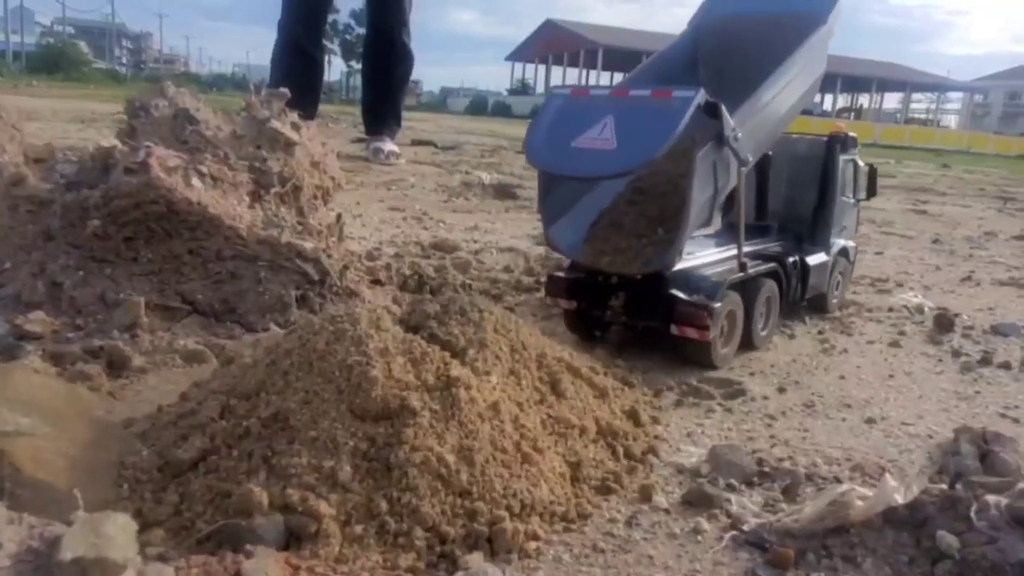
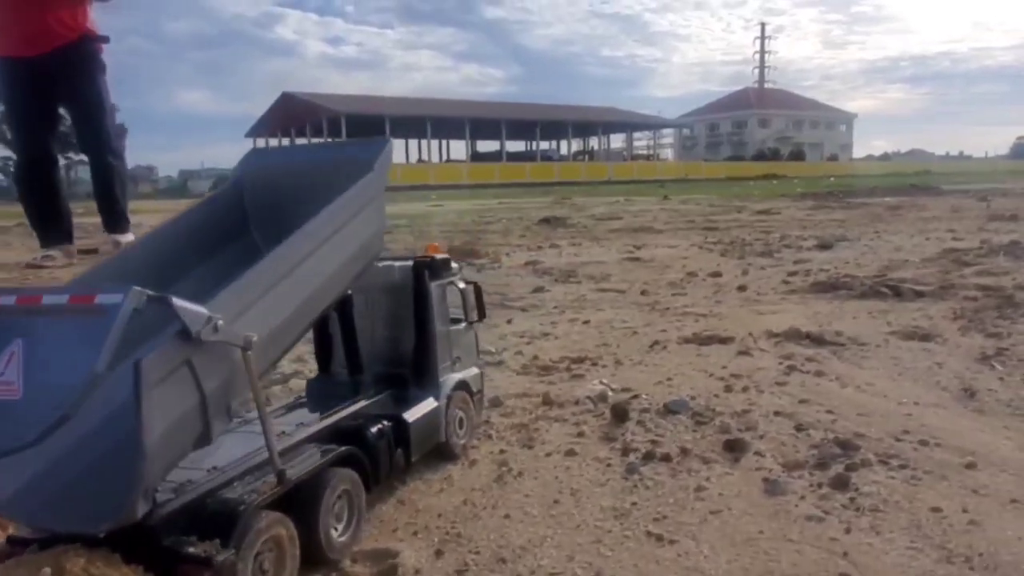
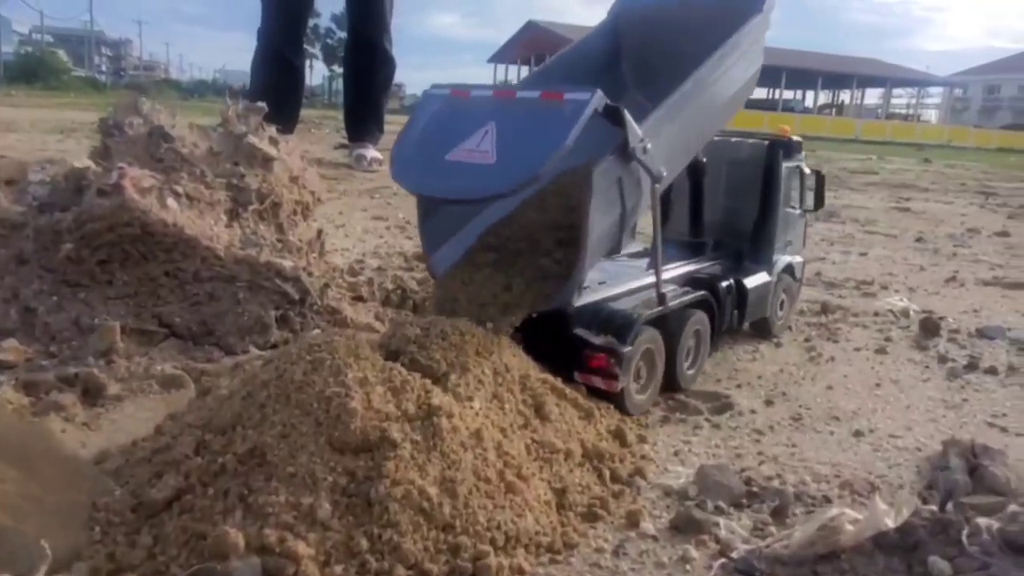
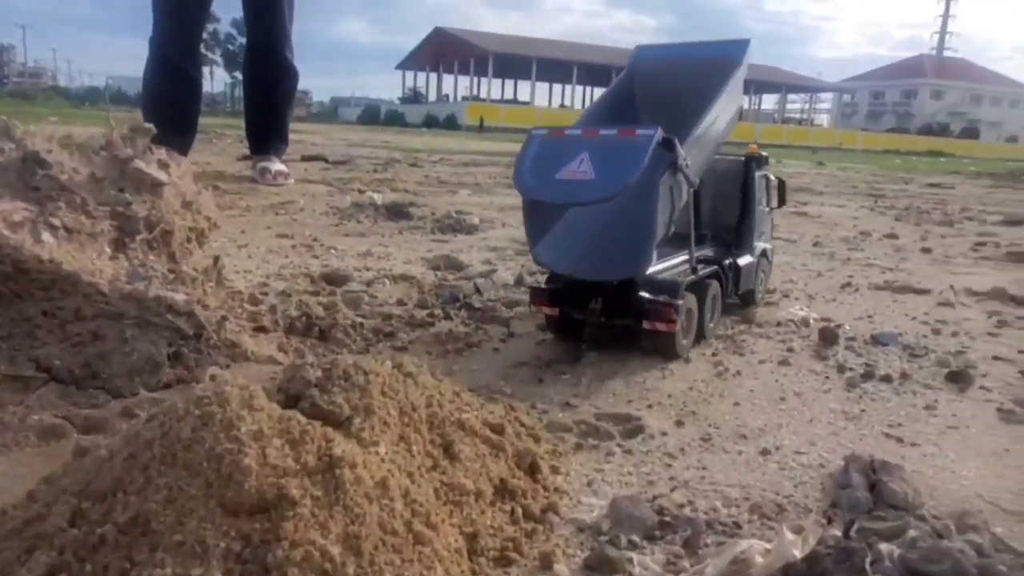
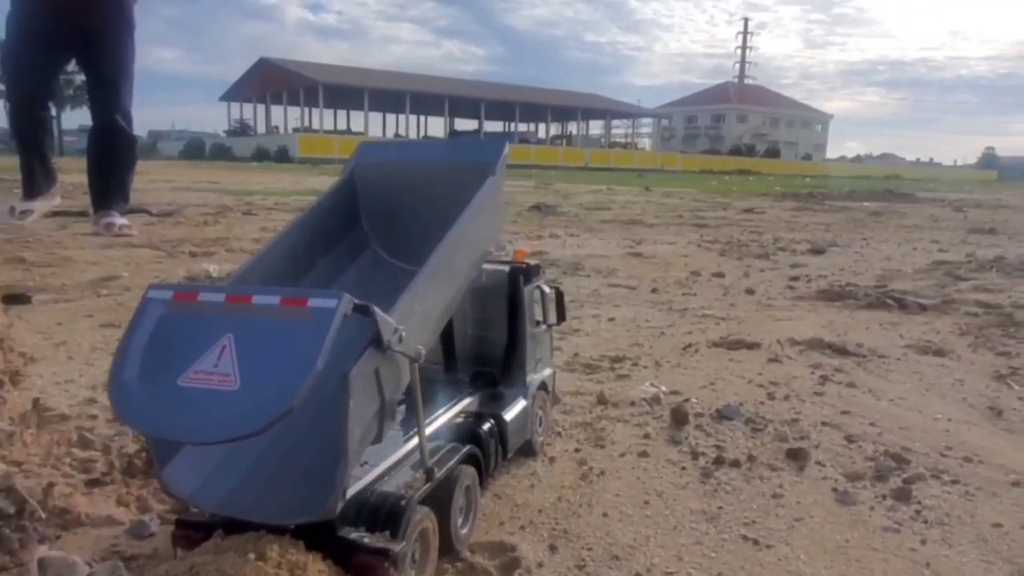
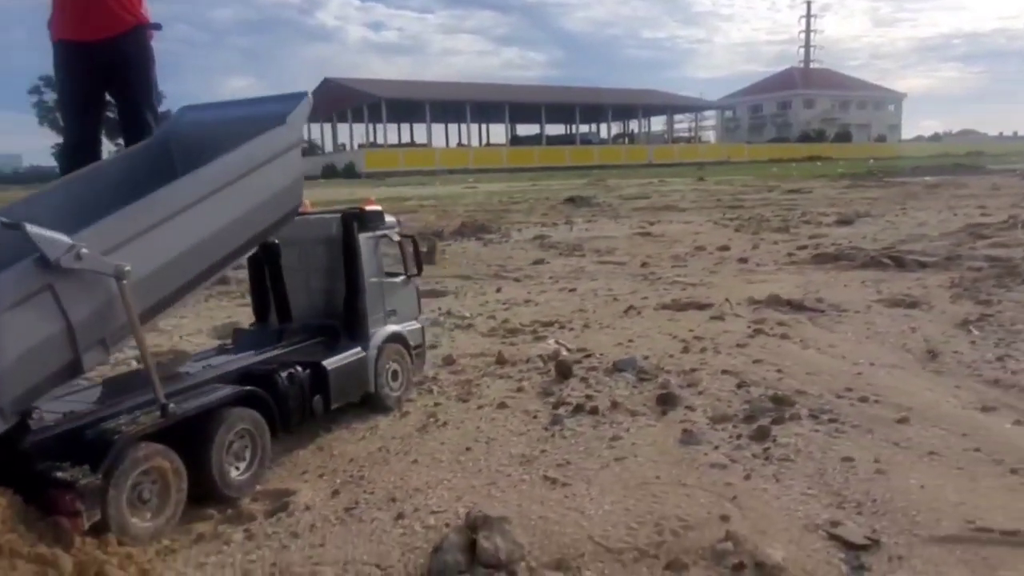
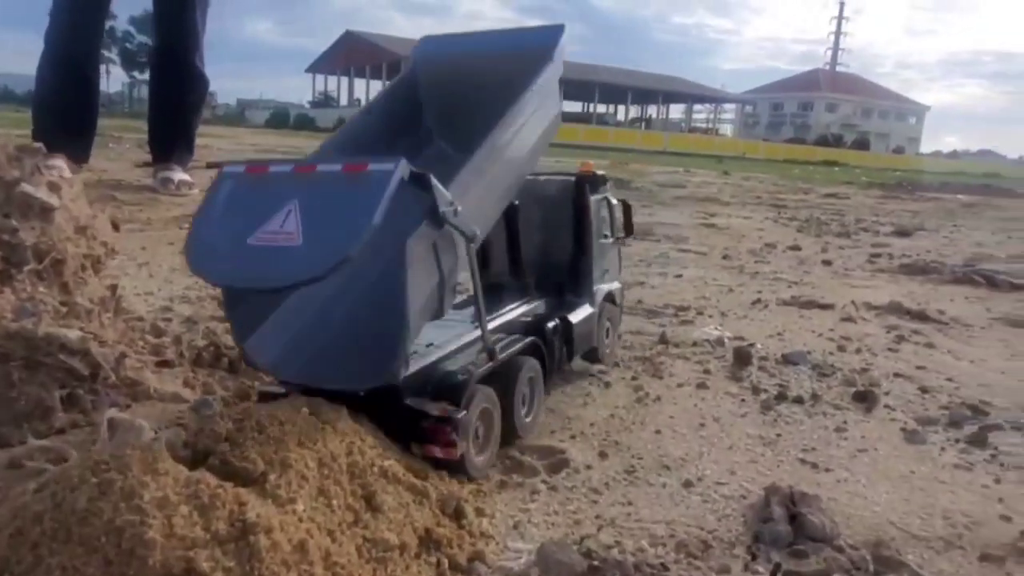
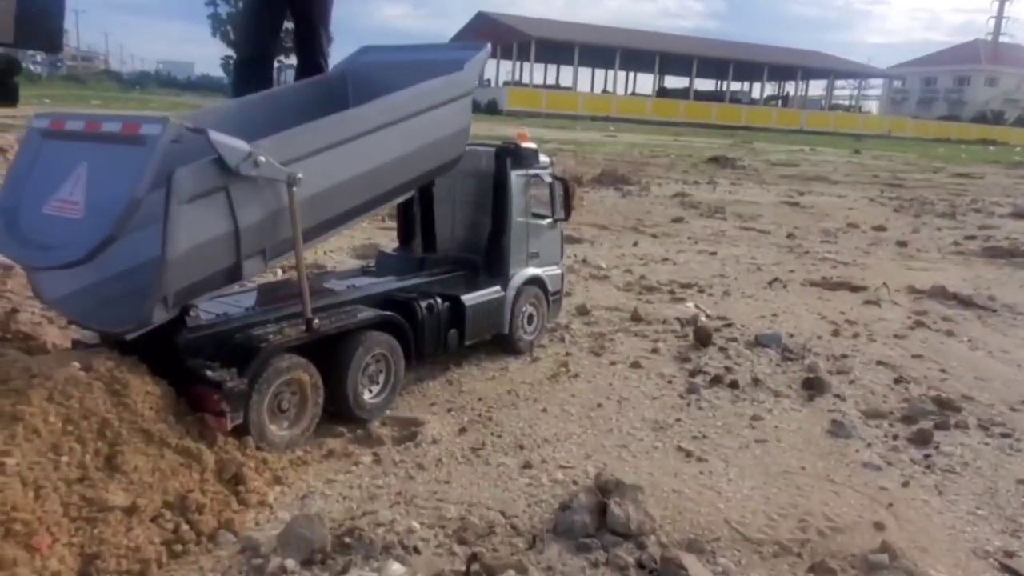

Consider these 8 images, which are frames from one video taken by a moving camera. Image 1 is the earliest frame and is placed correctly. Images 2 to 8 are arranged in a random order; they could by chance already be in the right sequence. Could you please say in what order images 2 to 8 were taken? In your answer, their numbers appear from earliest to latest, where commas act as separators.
3, 4, 7, 5, 2, 6, 8
